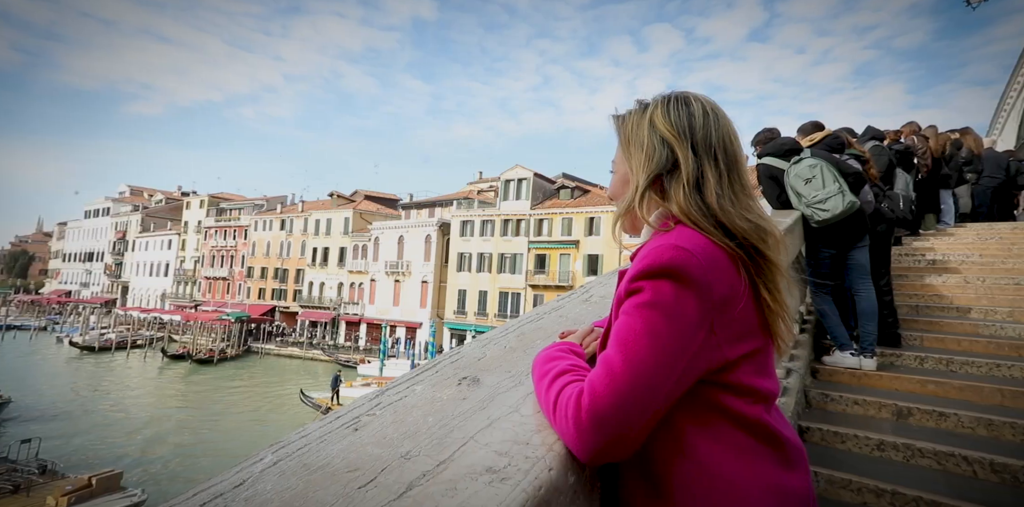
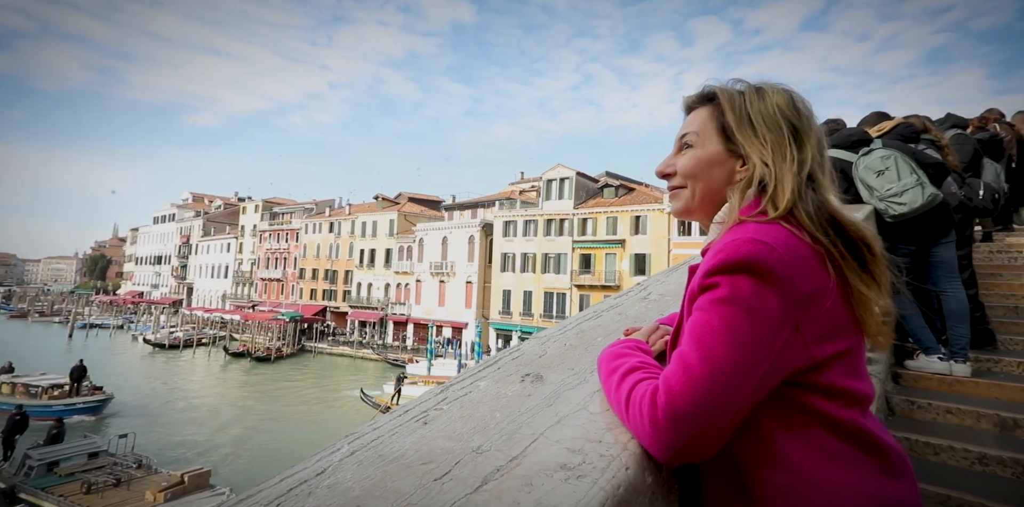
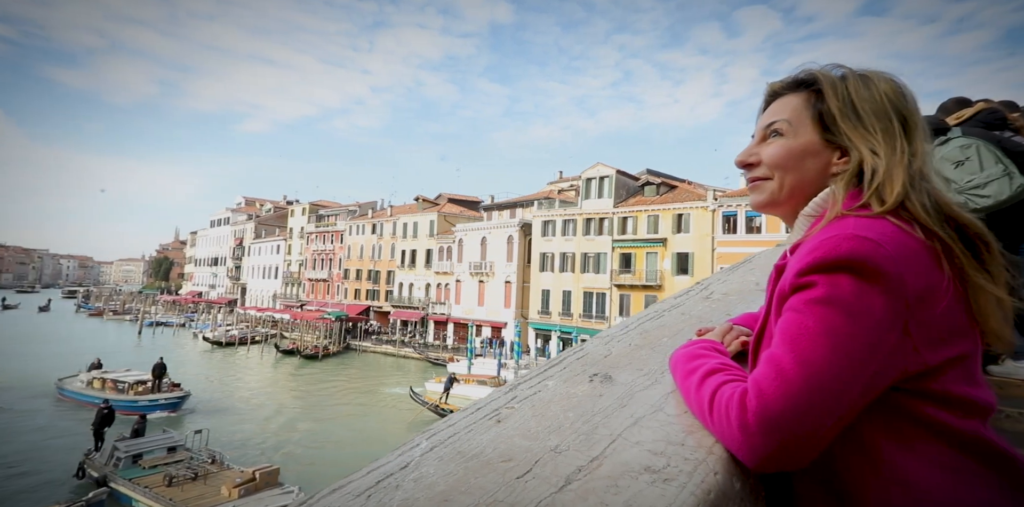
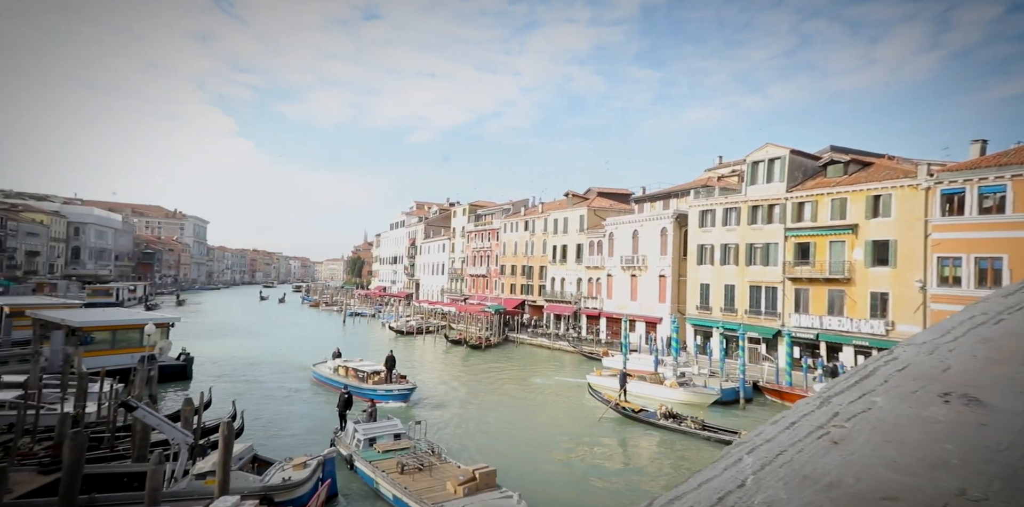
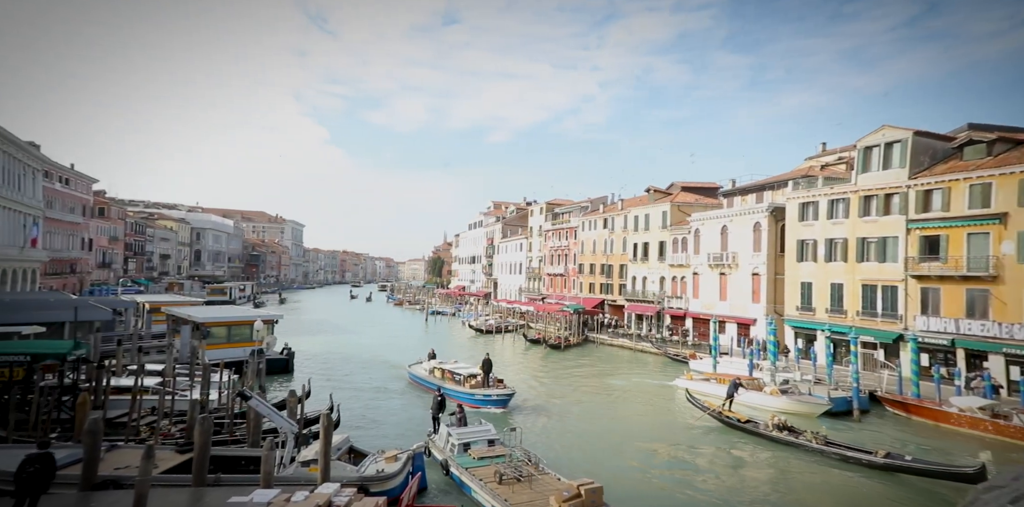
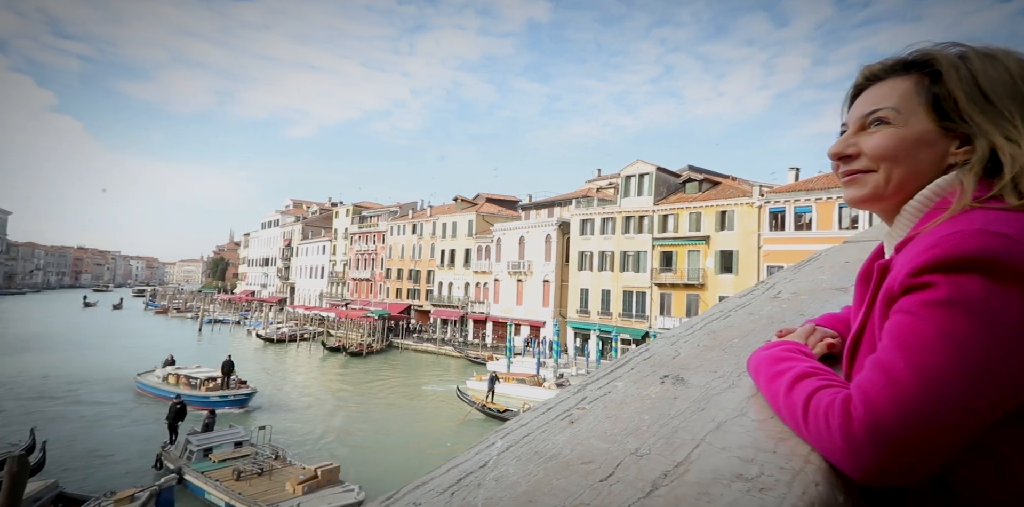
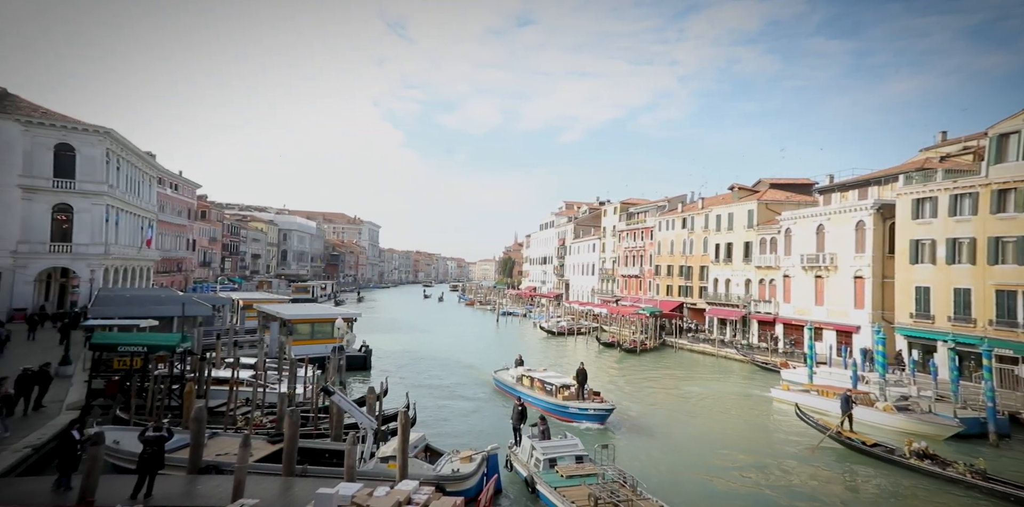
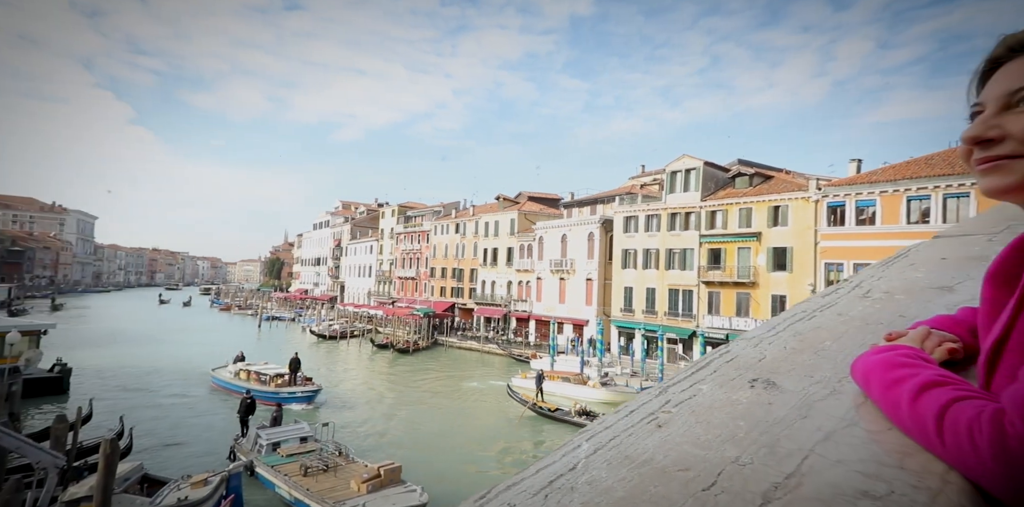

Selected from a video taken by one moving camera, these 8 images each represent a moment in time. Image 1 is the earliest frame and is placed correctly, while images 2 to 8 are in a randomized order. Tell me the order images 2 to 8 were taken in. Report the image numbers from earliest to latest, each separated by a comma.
2, 3, 6, 8, 4, 5, 7
